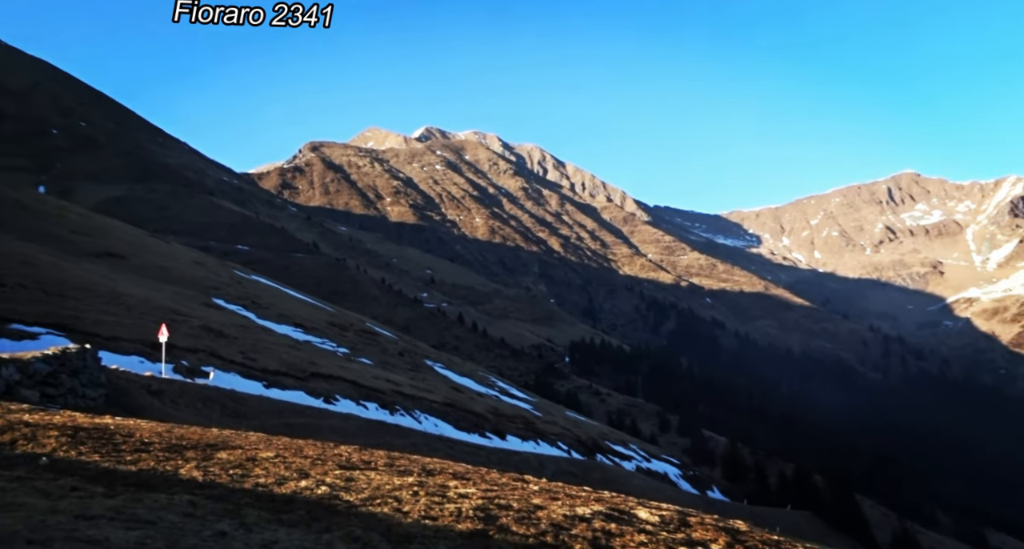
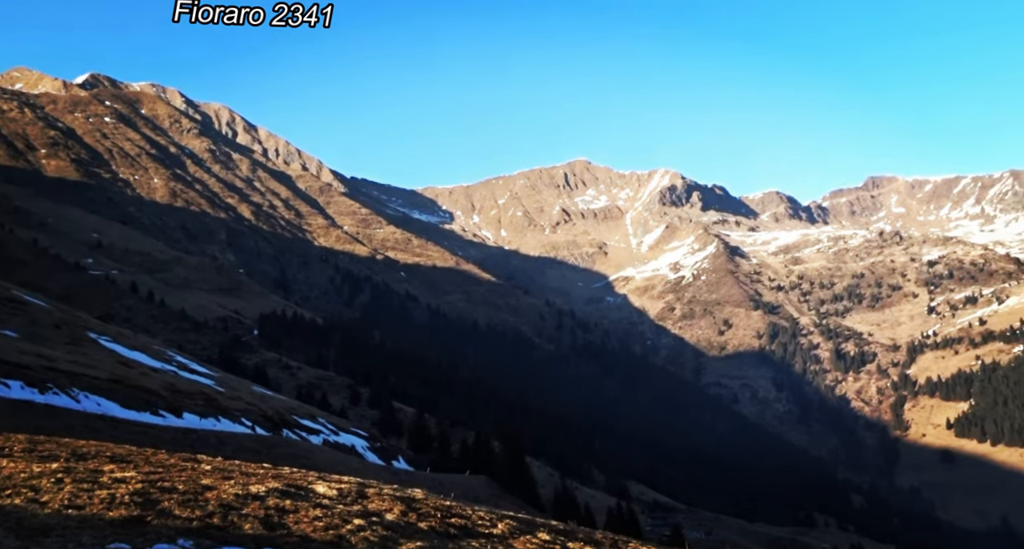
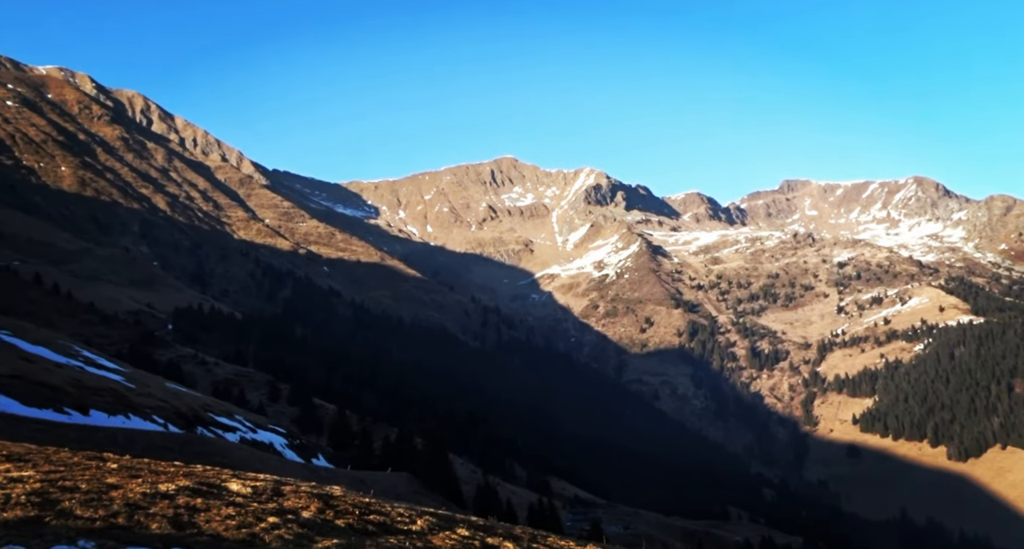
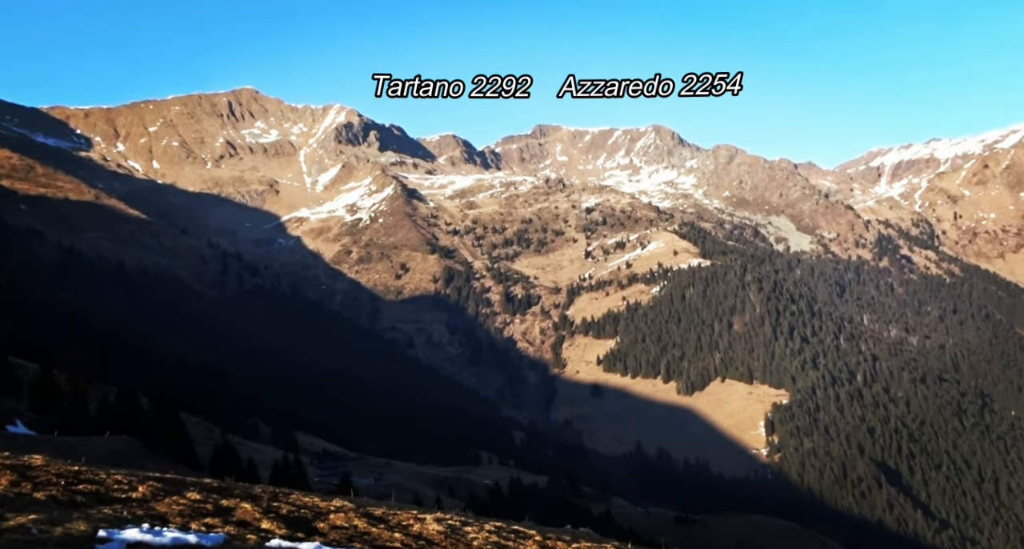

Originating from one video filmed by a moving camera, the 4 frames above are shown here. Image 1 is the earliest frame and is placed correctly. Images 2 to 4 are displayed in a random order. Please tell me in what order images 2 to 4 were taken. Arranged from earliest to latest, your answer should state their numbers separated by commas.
2, 3, 4
